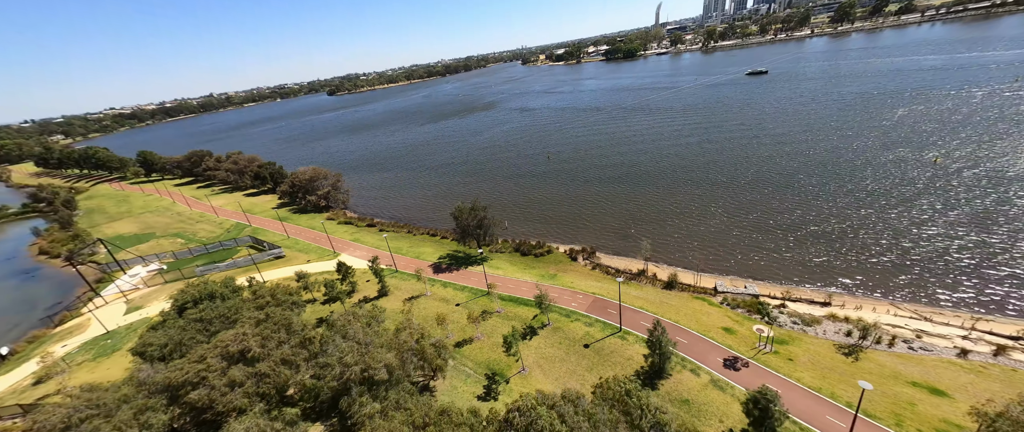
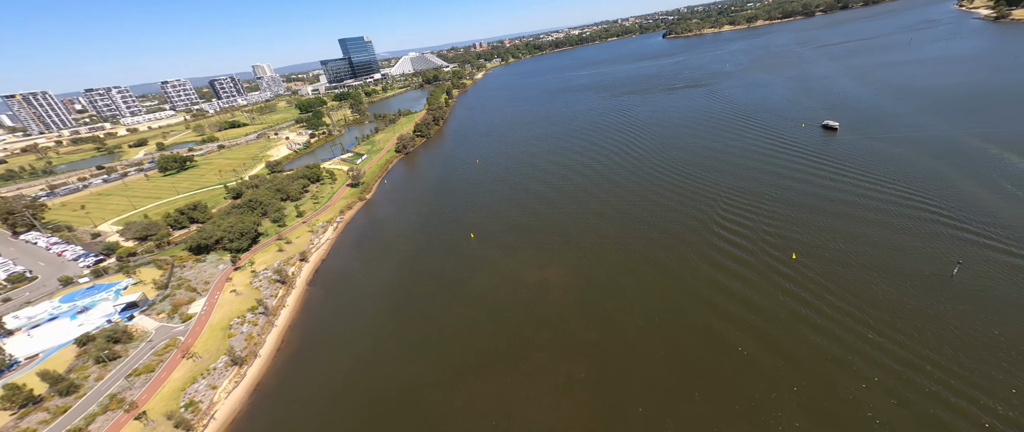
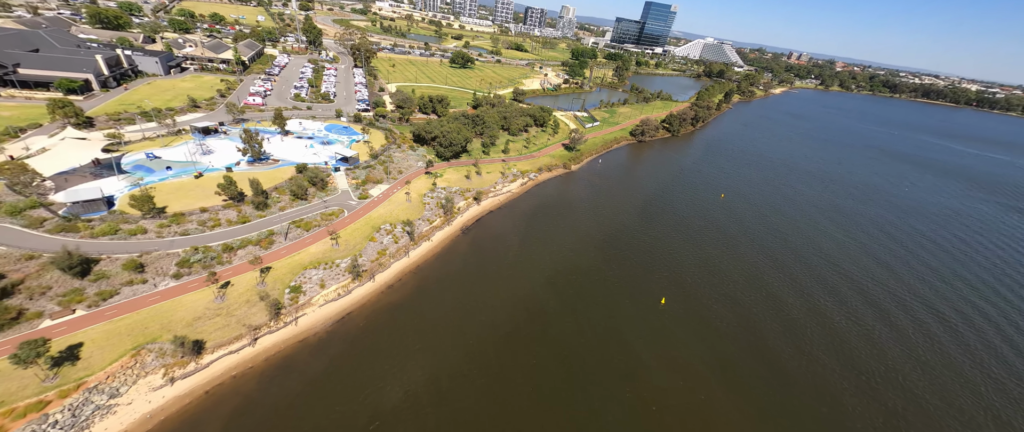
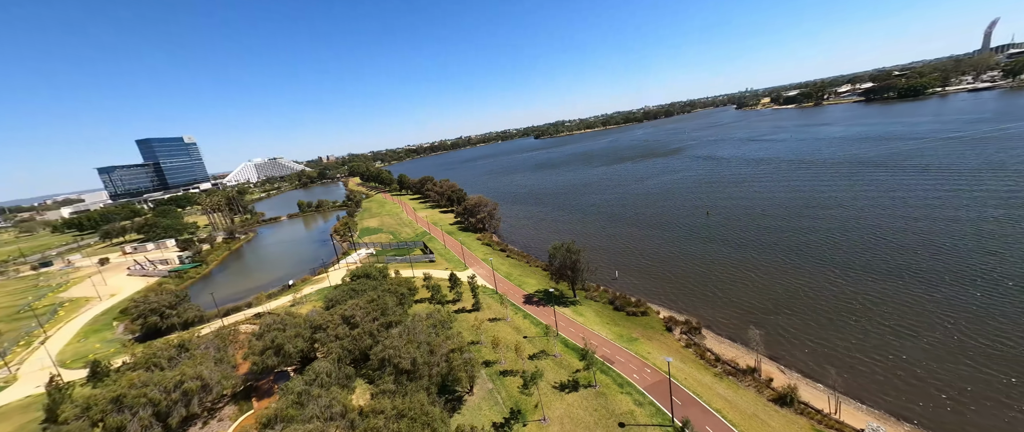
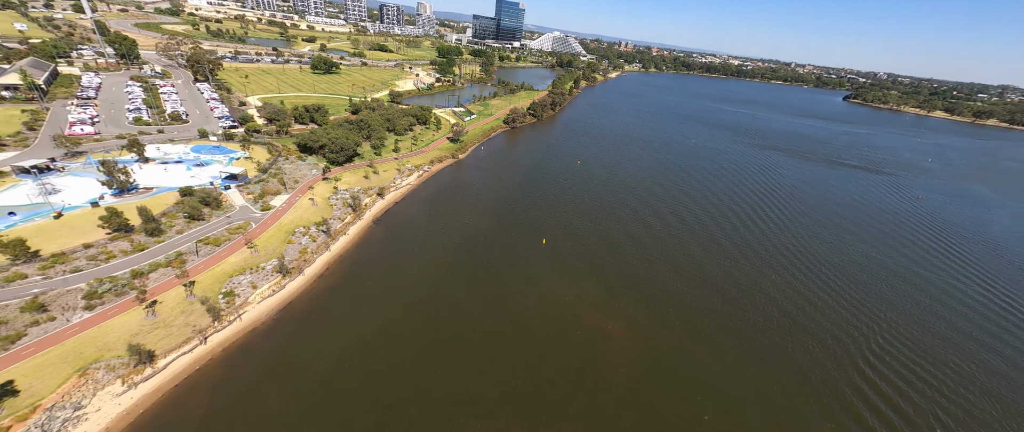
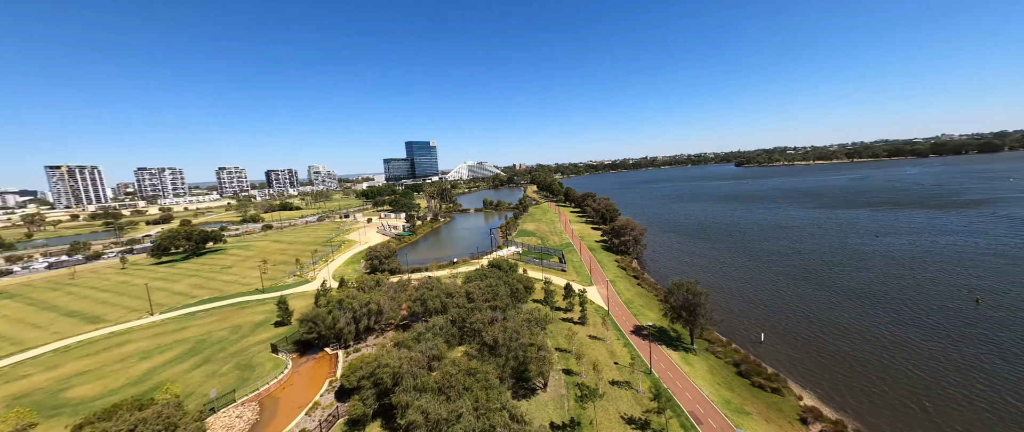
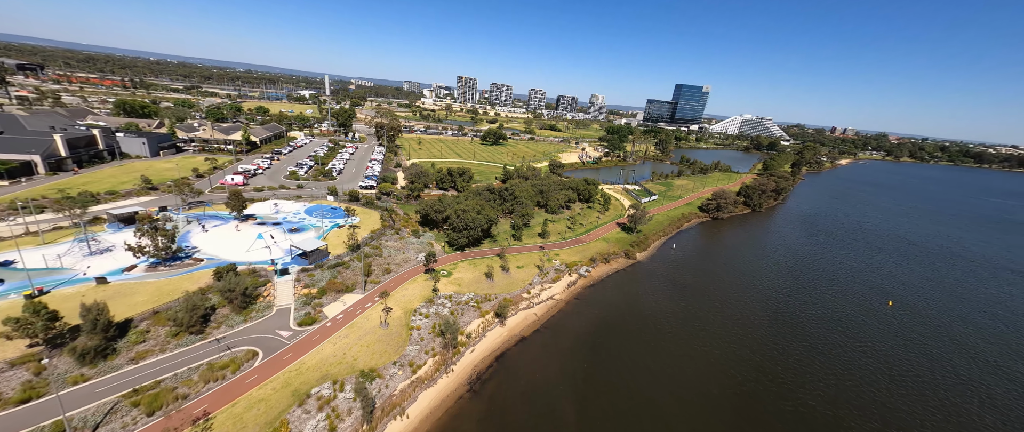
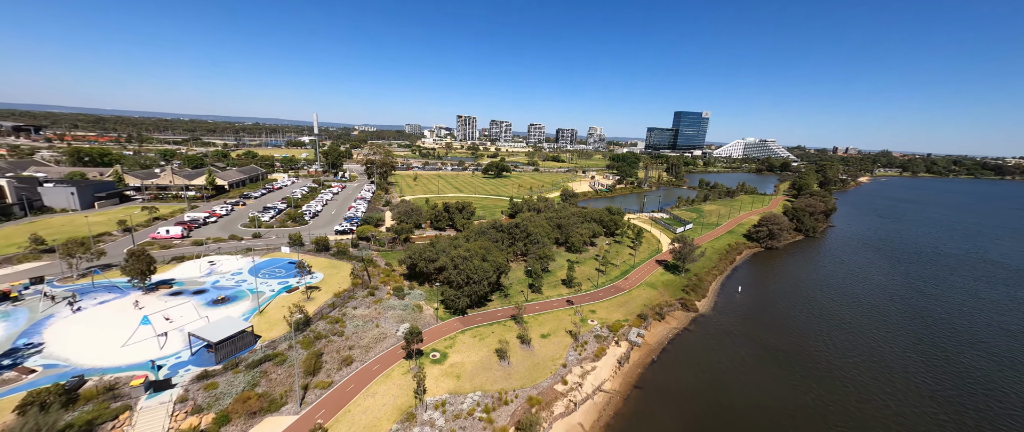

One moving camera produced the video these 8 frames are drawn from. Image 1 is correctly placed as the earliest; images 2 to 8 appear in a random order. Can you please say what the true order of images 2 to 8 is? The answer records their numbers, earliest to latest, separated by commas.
4, 6, 8, 7, 3, 5, 2
